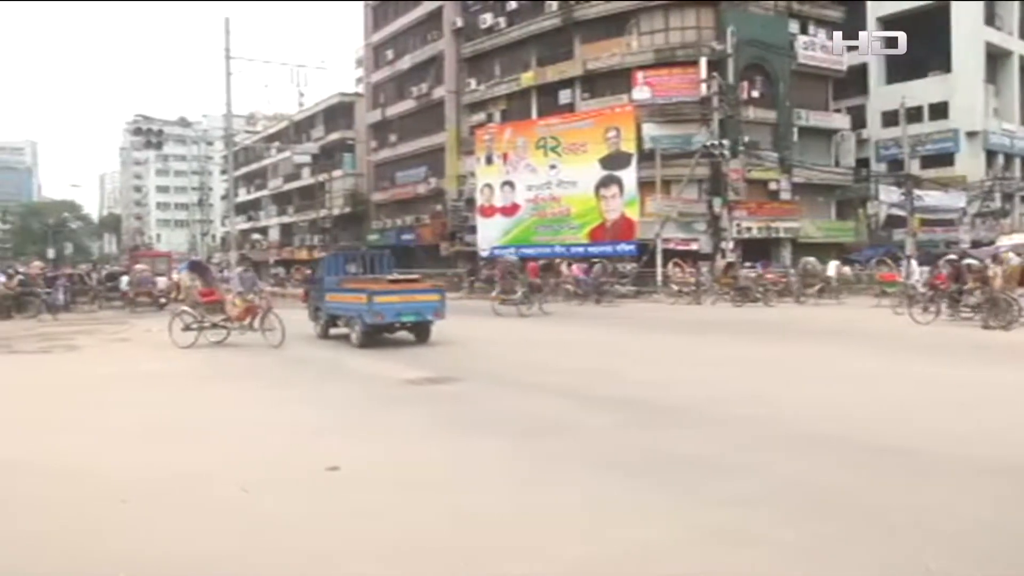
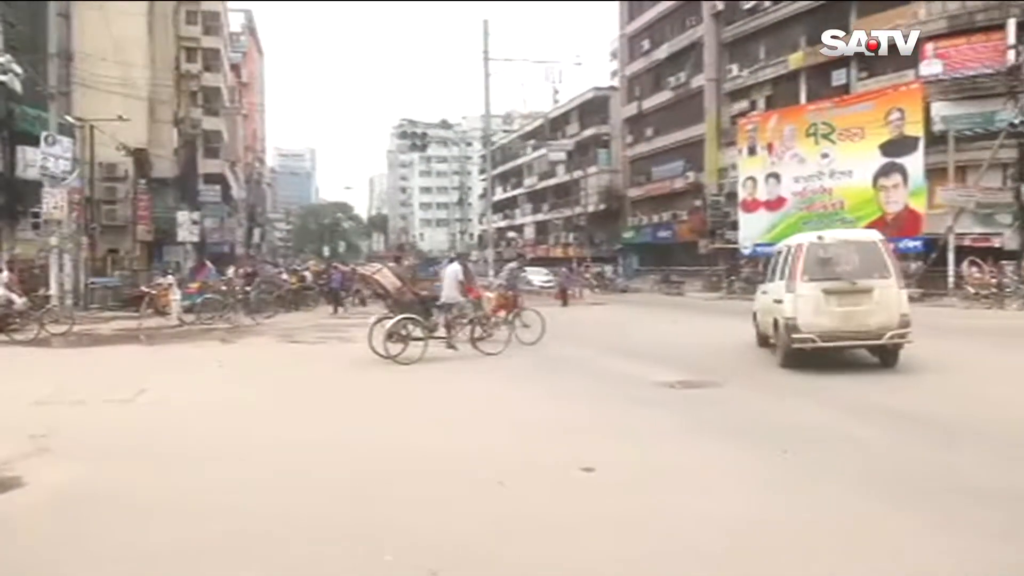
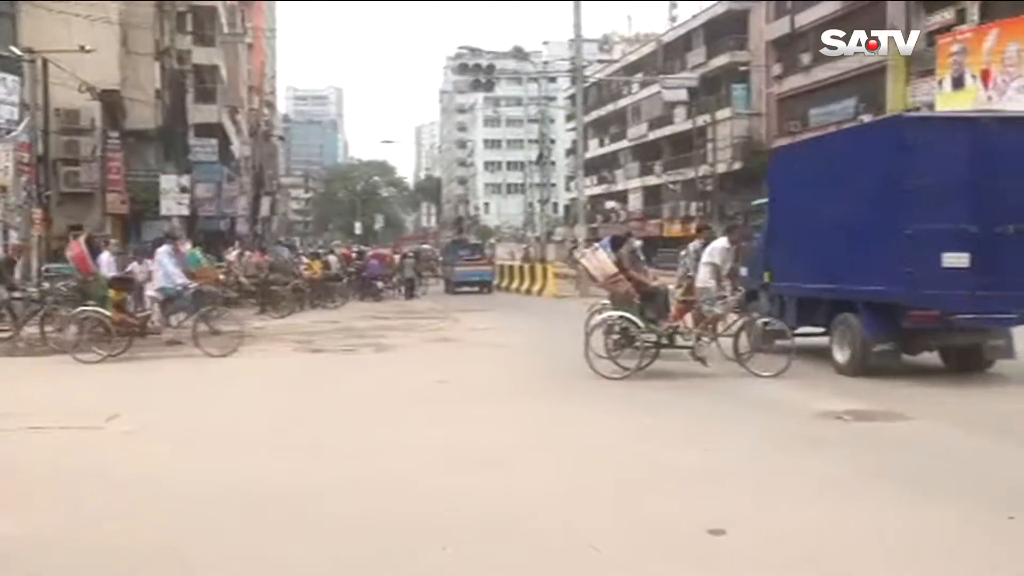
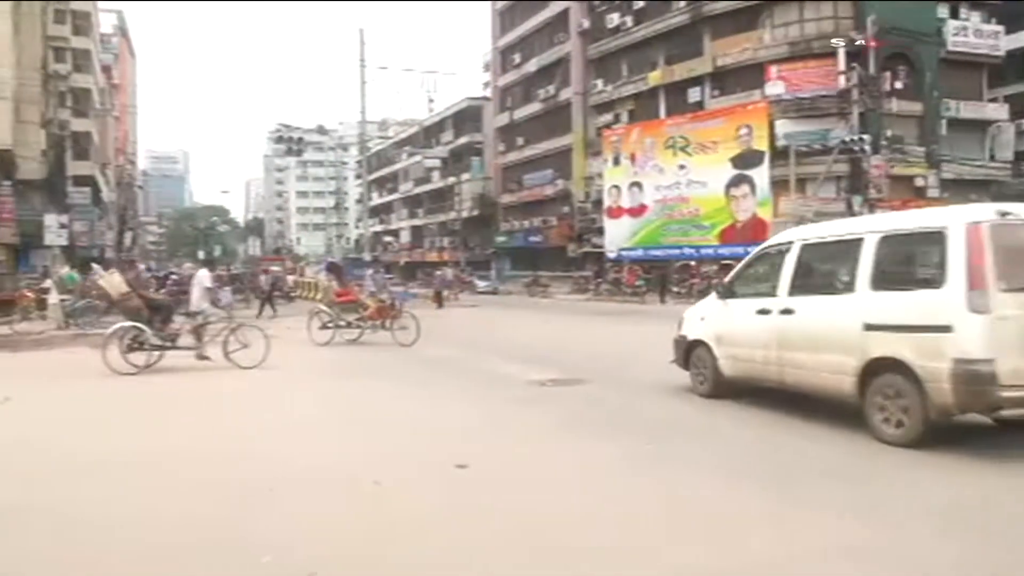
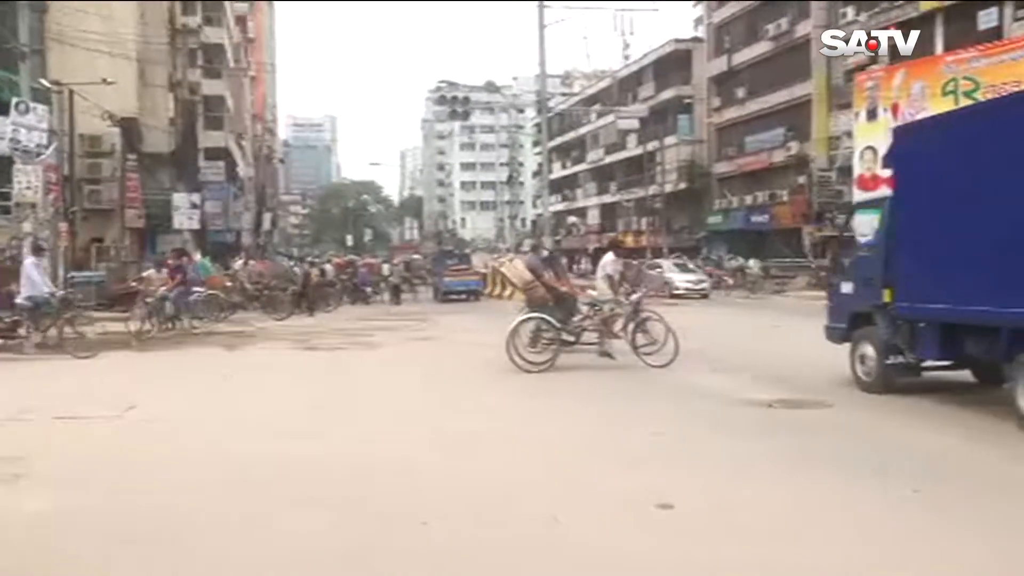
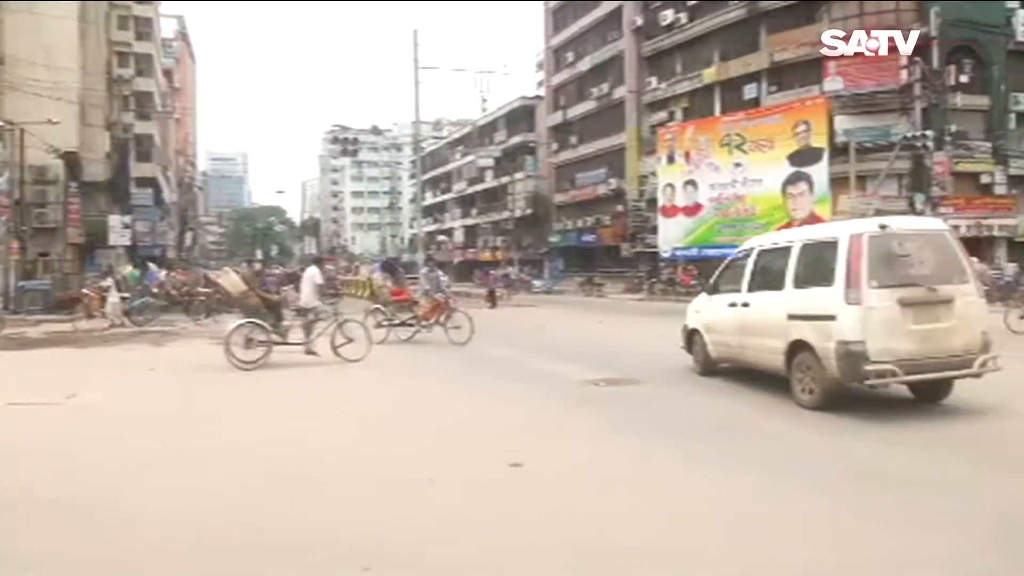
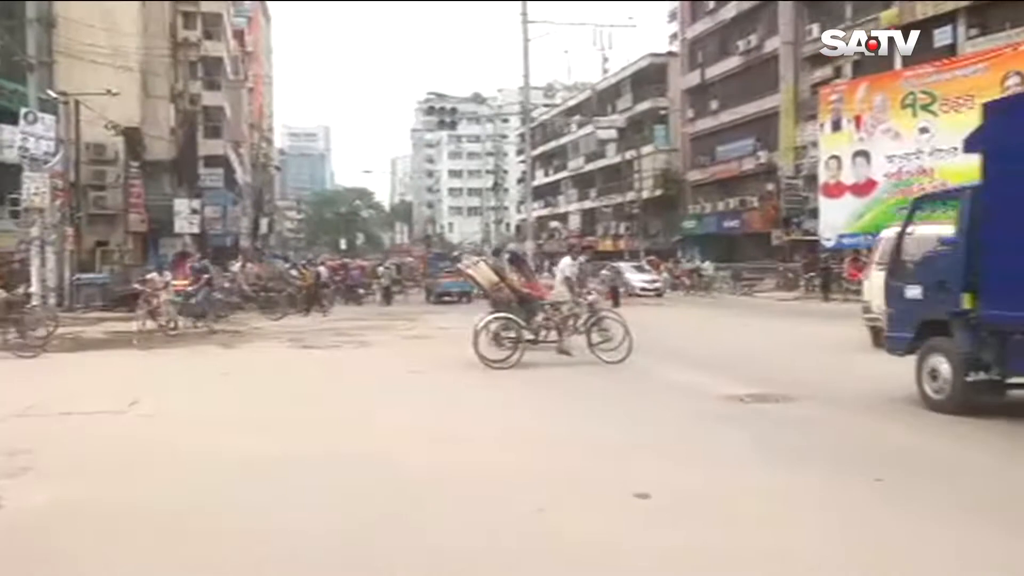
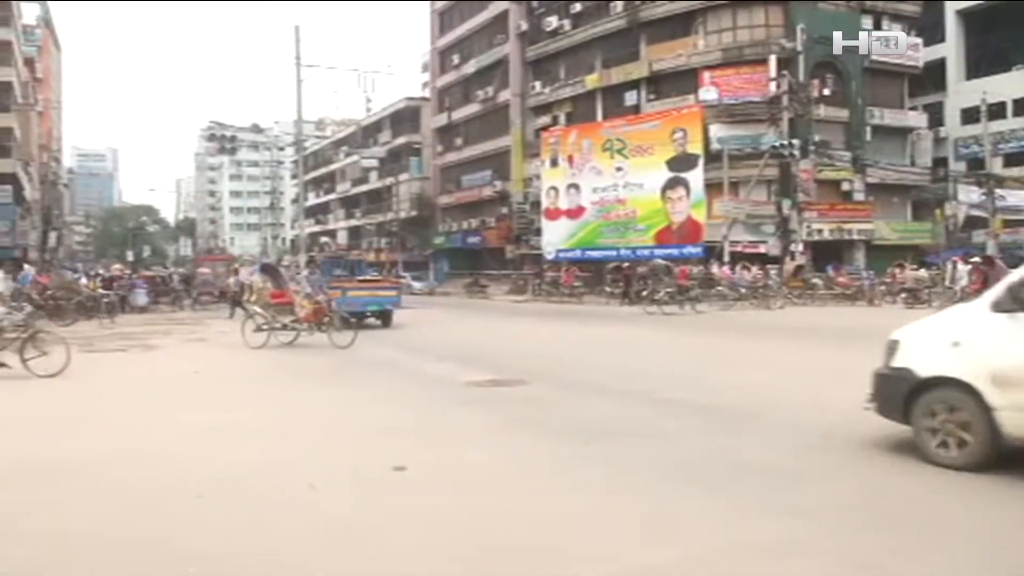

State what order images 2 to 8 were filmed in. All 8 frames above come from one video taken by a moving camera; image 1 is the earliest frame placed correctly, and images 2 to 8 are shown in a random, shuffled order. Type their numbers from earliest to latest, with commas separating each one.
8, 4, 6, 2, 7, 5, 3
